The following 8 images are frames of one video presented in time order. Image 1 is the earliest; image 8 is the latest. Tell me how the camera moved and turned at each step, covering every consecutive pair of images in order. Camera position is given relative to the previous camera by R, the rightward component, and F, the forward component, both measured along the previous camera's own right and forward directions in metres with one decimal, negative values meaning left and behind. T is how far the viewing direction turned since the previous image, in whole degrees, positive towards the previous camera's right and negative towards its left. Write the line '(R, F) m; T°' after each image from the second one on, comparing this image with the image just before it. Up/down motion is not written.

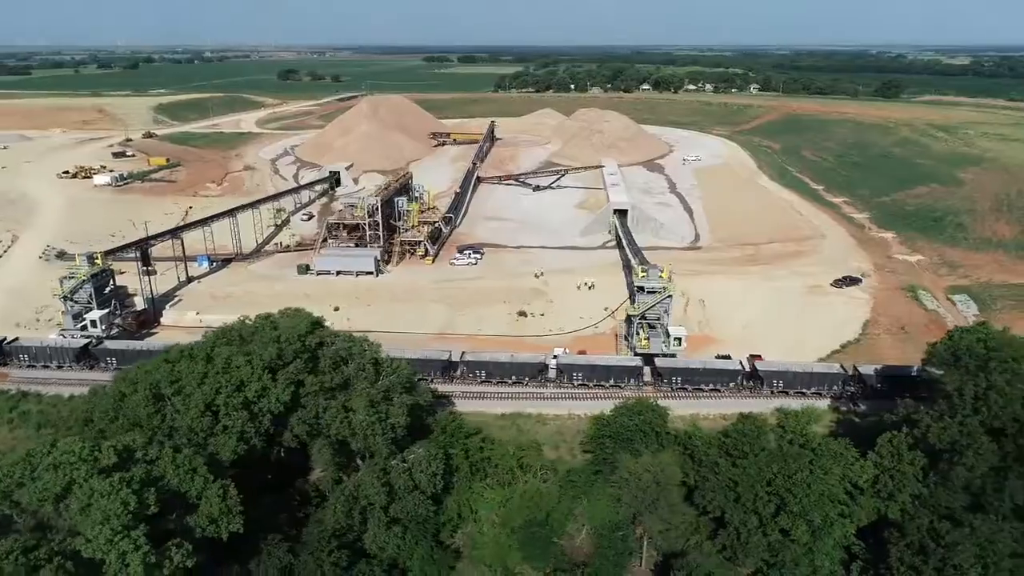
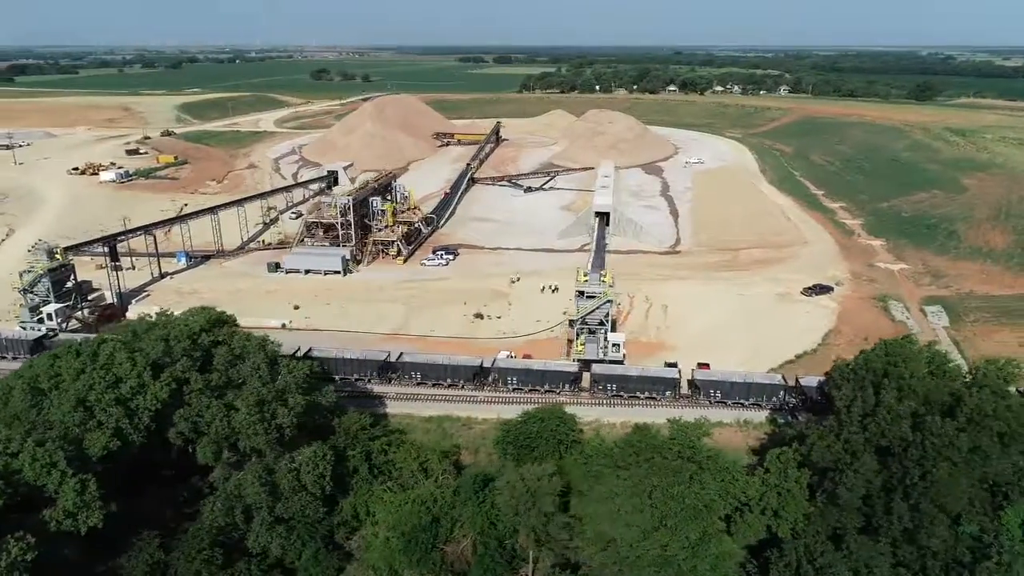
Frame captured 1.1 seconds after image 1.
(+3.7, +0.3) m; -3°
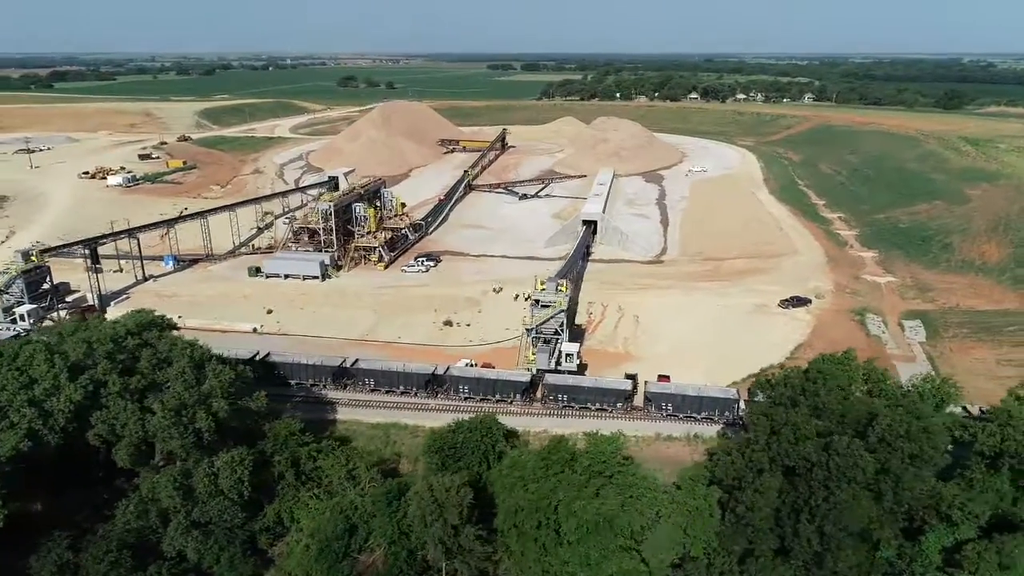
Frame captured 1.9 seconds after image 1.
(+2.8, +0.2) m; -2°
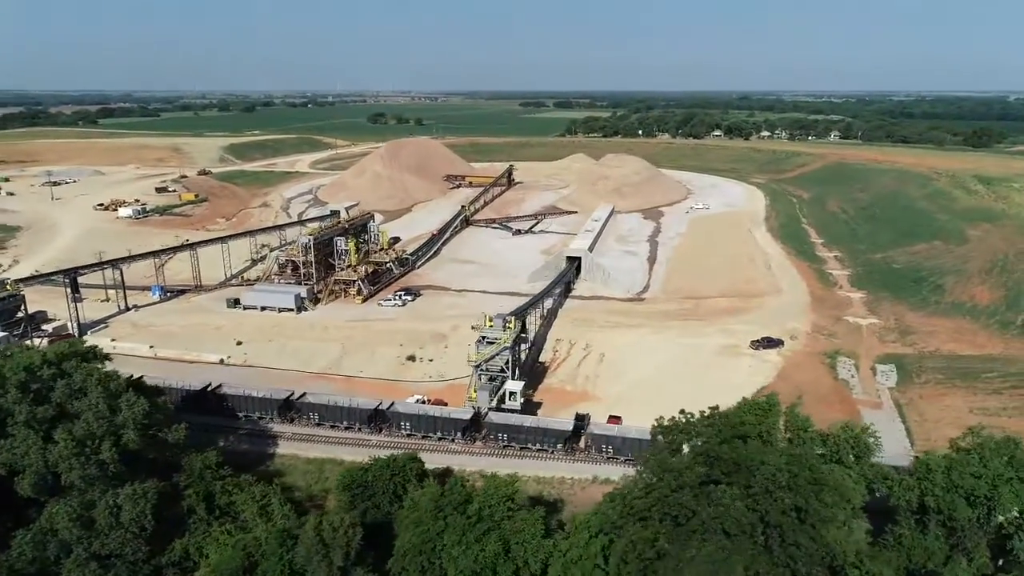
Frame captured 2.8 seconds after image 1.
(+3.2, +0.3) m; -3°
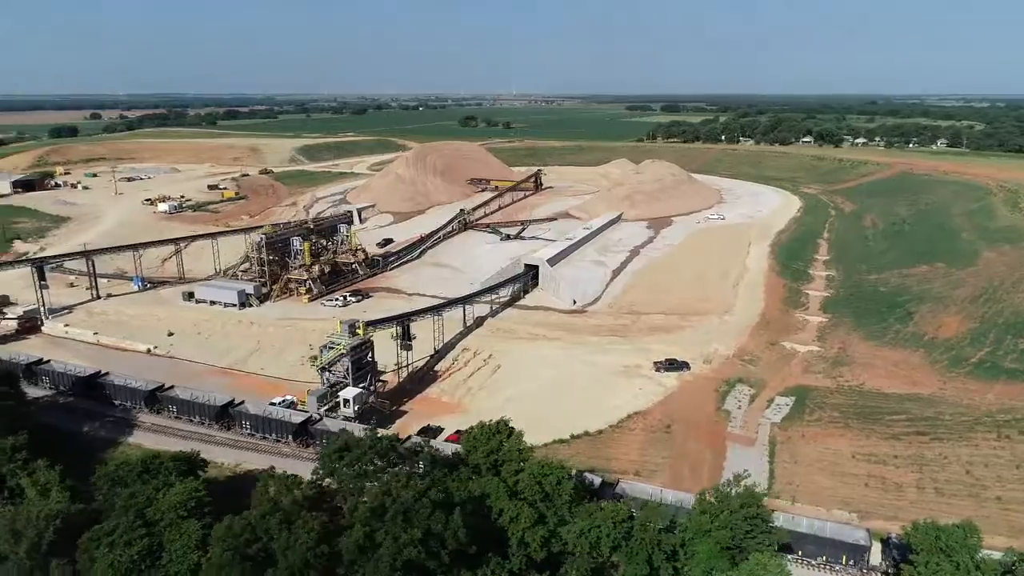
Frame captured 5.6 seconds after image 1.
(+9.6, +1.5) m; -9°
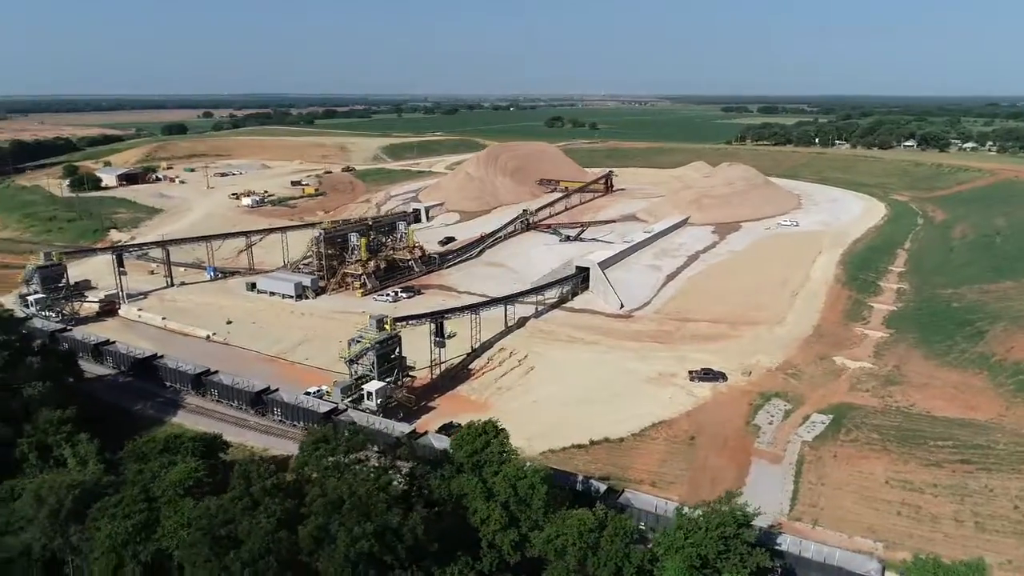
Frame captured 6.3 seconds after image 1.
(+2.3, +0.2) m; -7°
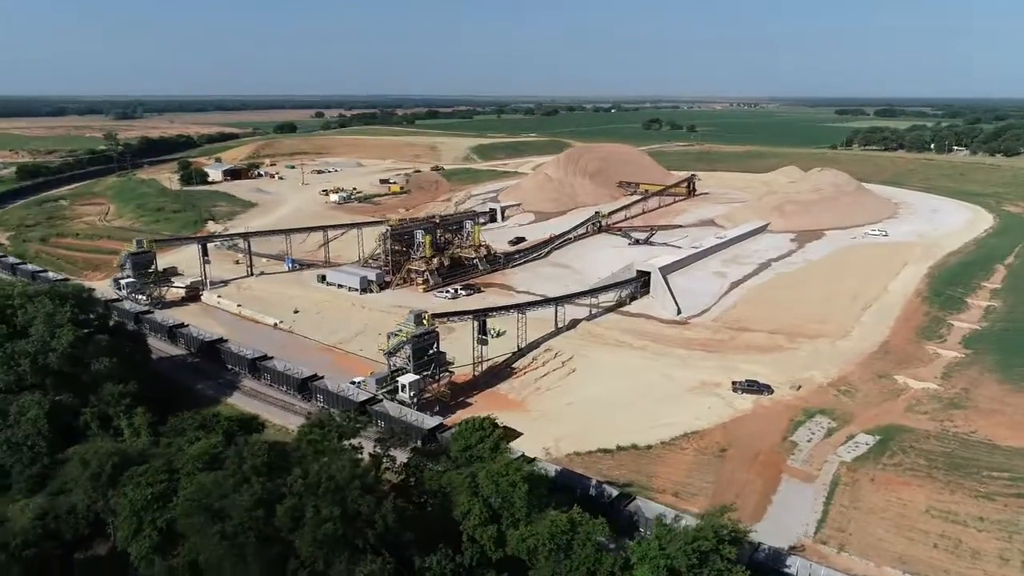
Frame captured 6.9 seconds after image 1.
(+2.3, 0.0) m; -8°
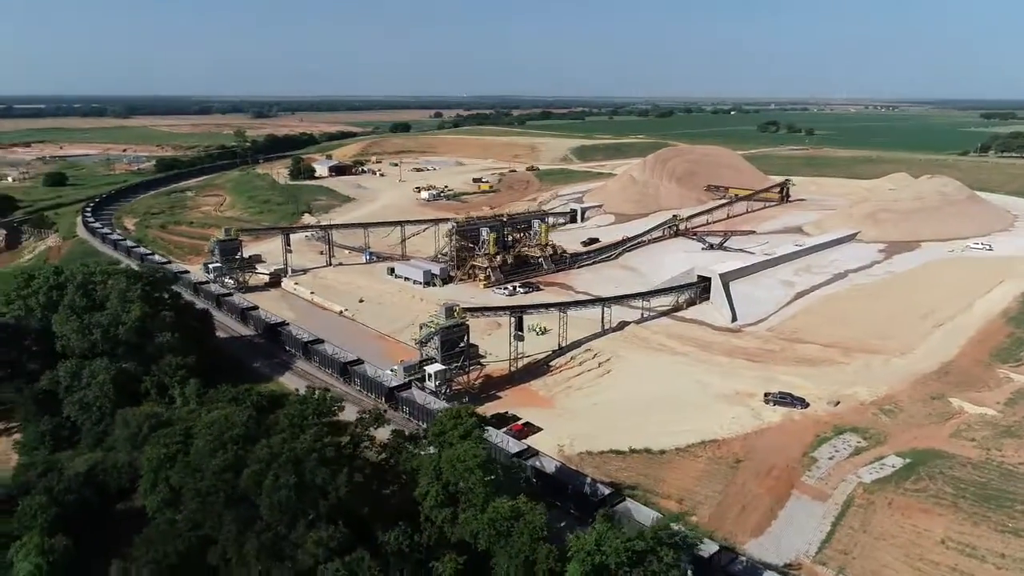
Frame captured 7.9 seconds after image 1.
(+3.2, -0.3) m; -9°
